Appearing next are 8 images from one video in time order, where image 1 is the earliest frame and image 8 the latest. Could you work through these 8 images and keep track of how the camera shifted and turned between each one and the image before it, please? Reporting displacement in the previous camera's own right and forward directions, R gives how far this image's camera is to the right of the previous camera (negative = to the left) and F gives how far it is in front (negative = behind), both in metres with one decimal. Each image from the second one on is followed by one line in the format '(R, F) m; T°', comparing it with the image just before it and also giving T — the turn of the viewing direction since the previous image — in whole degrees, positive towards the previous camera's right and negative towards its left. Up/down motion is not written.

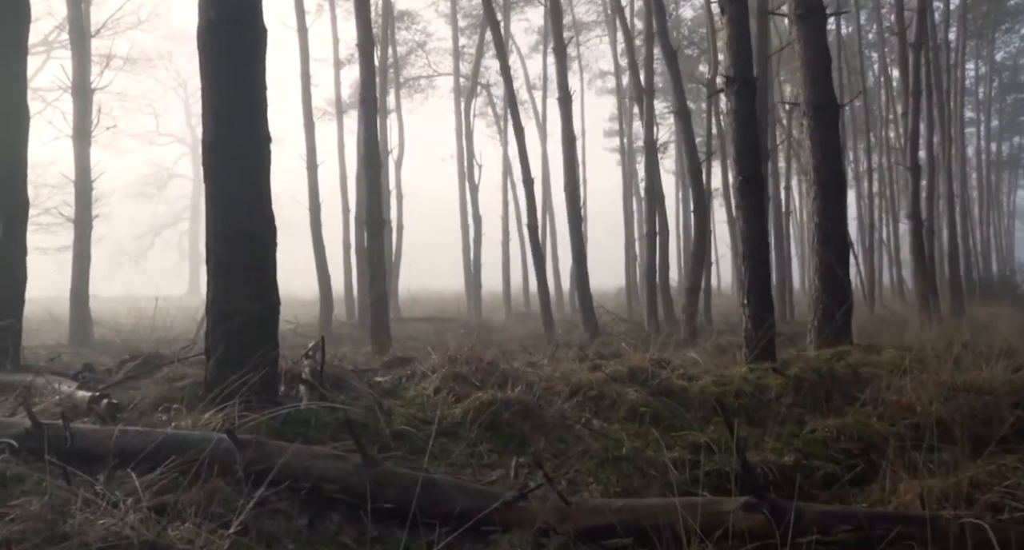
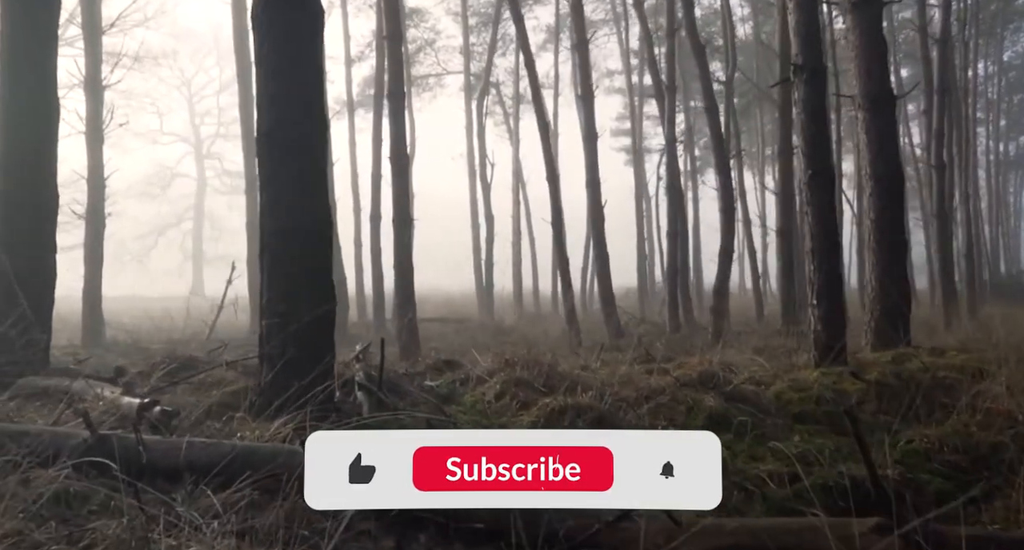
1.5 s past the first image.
(-0.5, +0.3) m; 0°
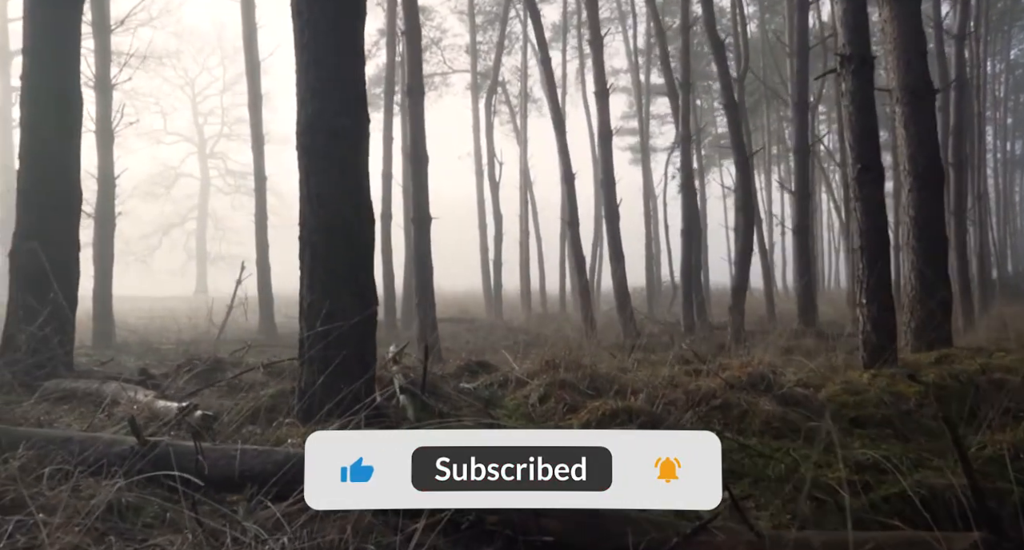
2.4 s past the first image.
(-0.3, +0.2) m; 0°
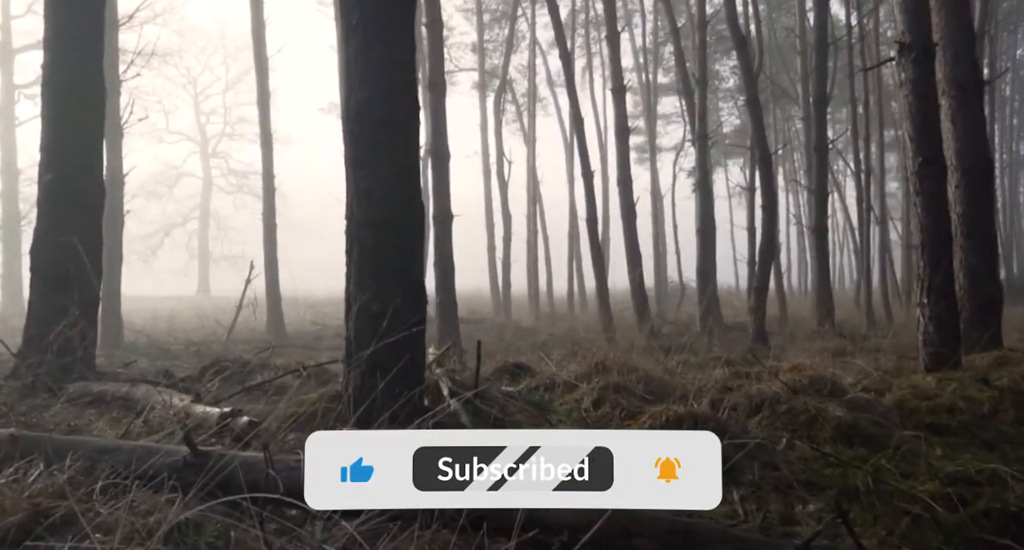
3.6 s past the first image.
(-0.3, +0.3) m; 0°
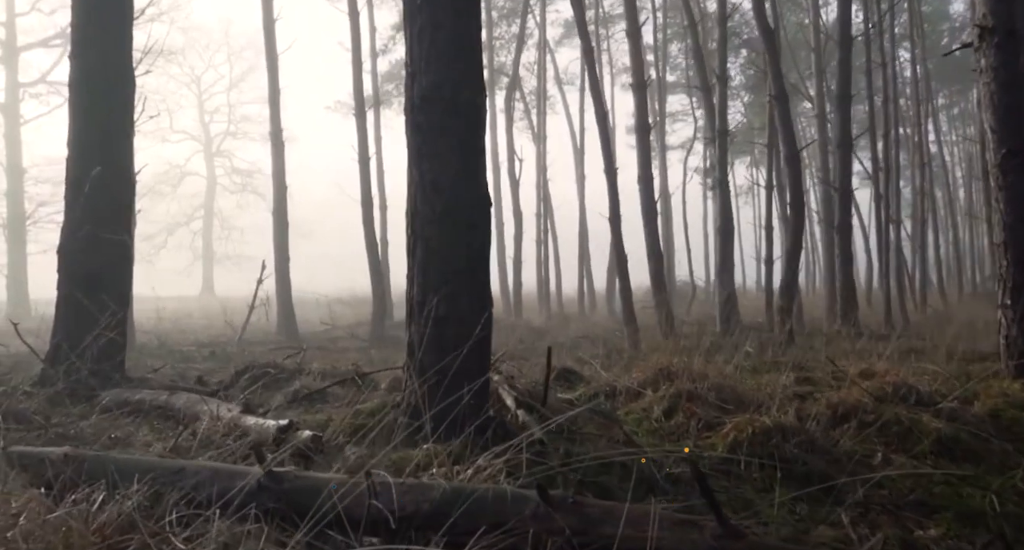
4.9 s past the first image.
(-0.4, +0.4) m; 0°
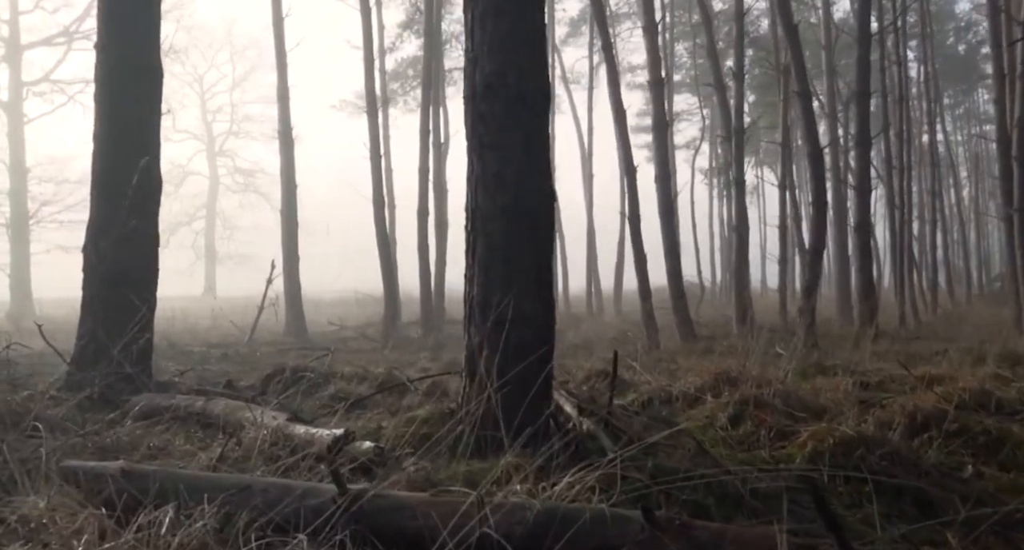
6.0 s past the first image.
(-0.3, +0.3) m; 0°
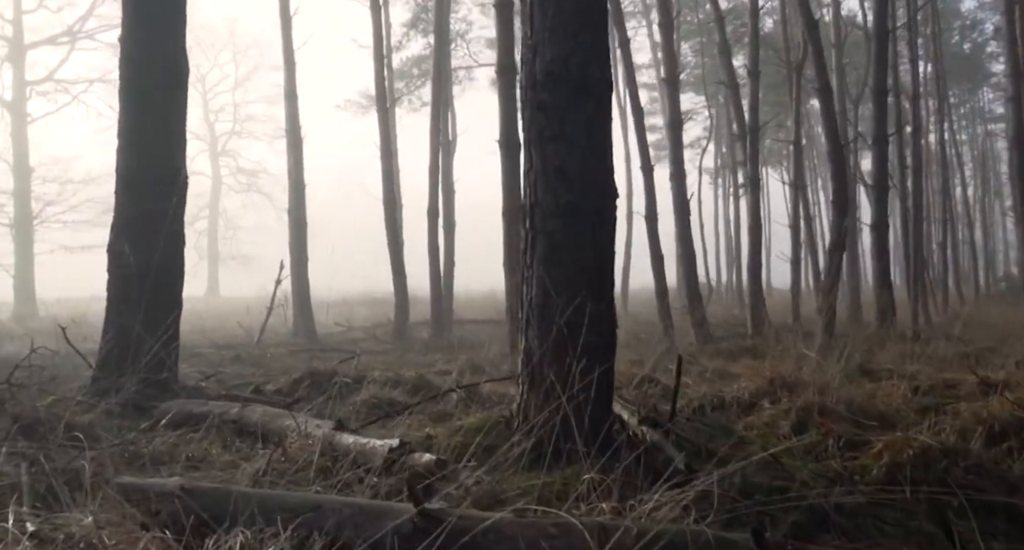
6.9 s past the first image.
(-0.3, +0.2) m; 0°
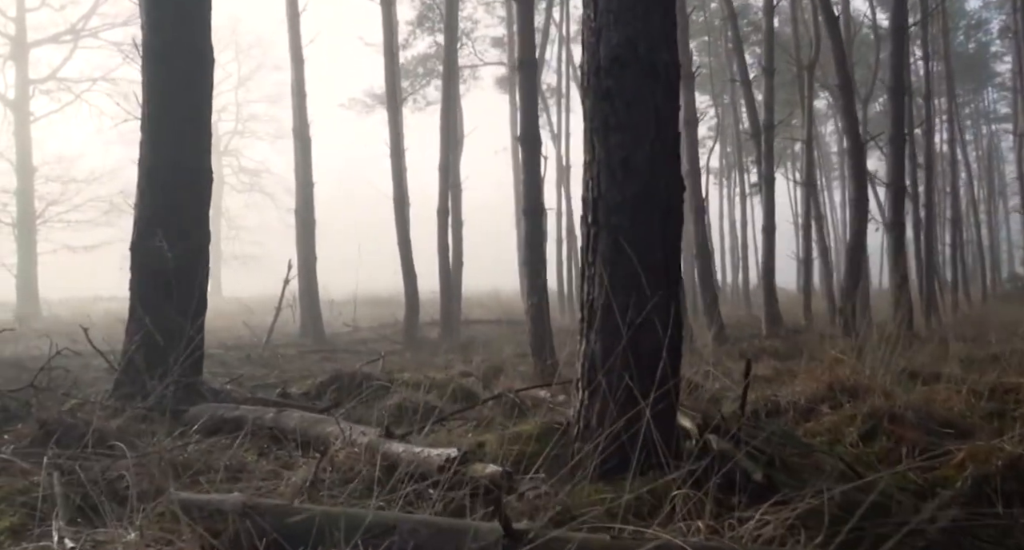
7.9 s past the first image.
(-0.3, +0.3) m; 0°
